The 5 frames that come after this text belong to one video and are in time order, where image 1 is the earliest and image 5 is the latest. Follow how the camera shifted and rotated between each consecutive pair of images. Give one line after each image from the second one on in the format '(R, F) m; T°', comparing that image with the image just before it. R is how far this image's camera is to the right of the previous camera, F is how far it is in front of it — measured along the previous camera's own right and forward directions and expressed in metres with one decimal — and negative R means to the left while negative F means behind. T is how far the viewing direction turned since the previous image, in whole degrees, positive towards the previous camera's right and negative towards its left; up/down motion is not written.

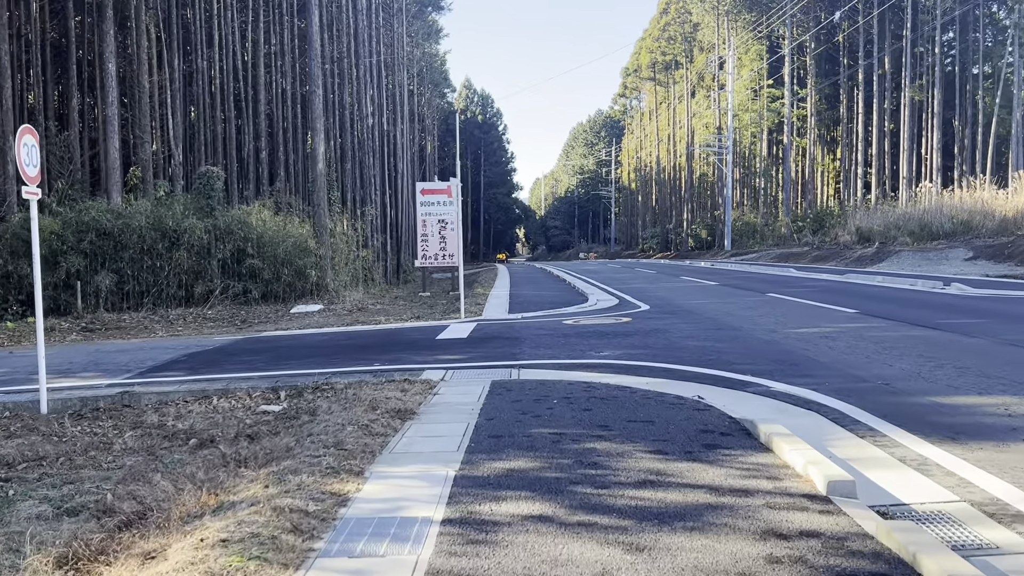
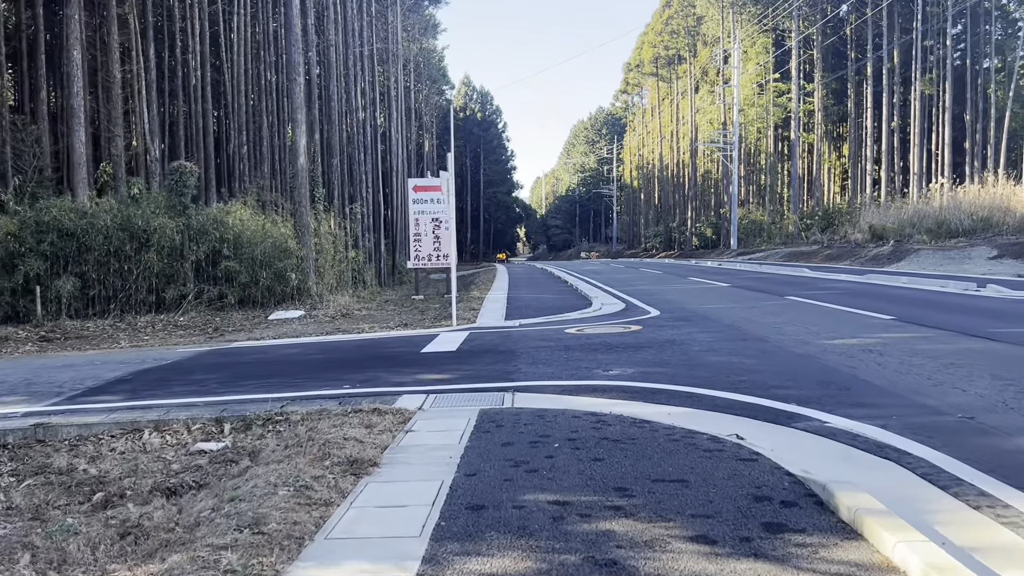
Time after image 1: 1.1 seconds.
(+0.1, +1.4) m; 0°
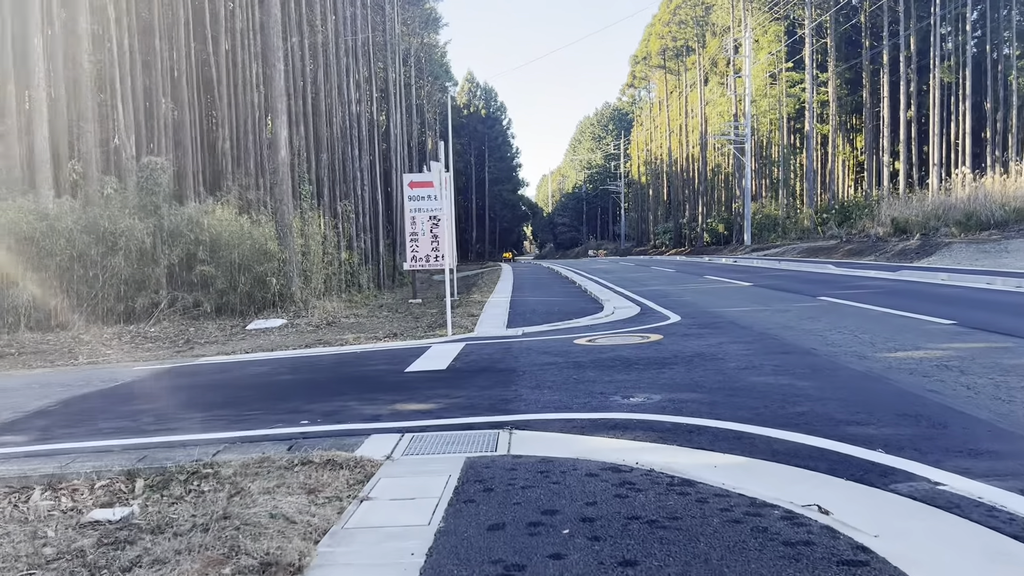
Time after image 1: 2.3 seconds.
(+0.1, +1.6) m; -1°
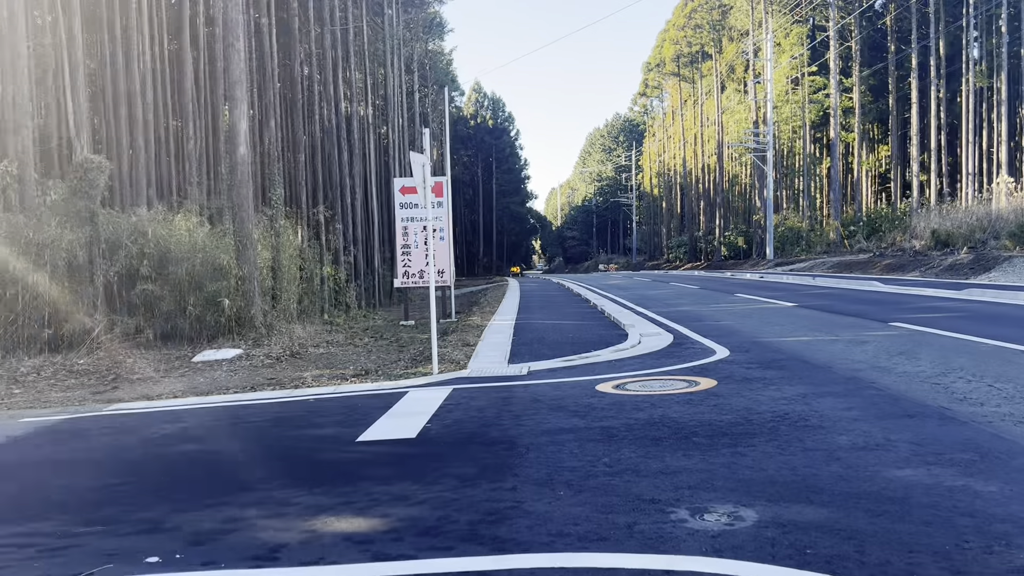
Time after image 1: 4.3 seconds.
(+0.1, +2.7) m; -1°
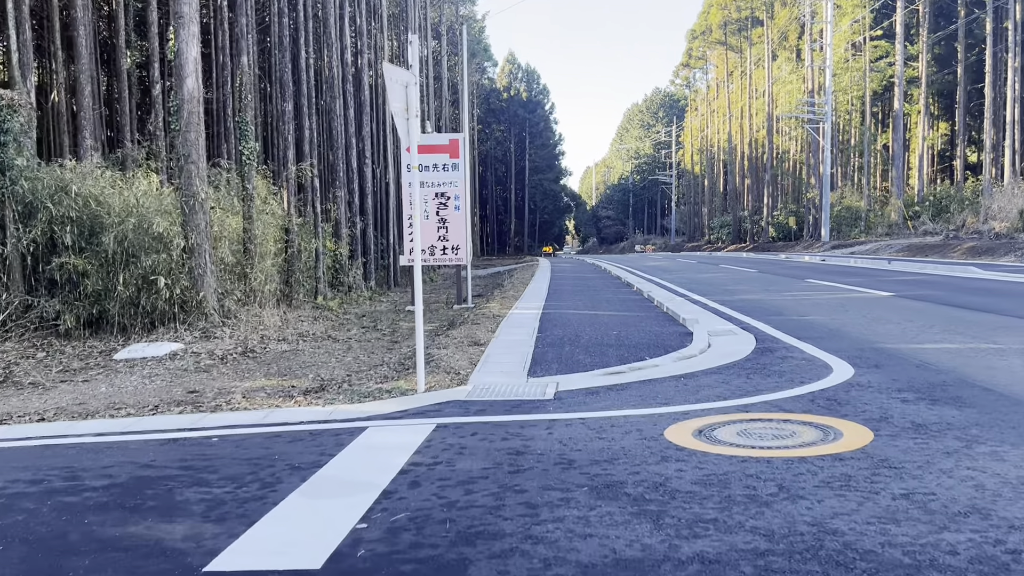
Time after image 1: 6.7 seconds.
(+0.1, +3.1) m; -2°
